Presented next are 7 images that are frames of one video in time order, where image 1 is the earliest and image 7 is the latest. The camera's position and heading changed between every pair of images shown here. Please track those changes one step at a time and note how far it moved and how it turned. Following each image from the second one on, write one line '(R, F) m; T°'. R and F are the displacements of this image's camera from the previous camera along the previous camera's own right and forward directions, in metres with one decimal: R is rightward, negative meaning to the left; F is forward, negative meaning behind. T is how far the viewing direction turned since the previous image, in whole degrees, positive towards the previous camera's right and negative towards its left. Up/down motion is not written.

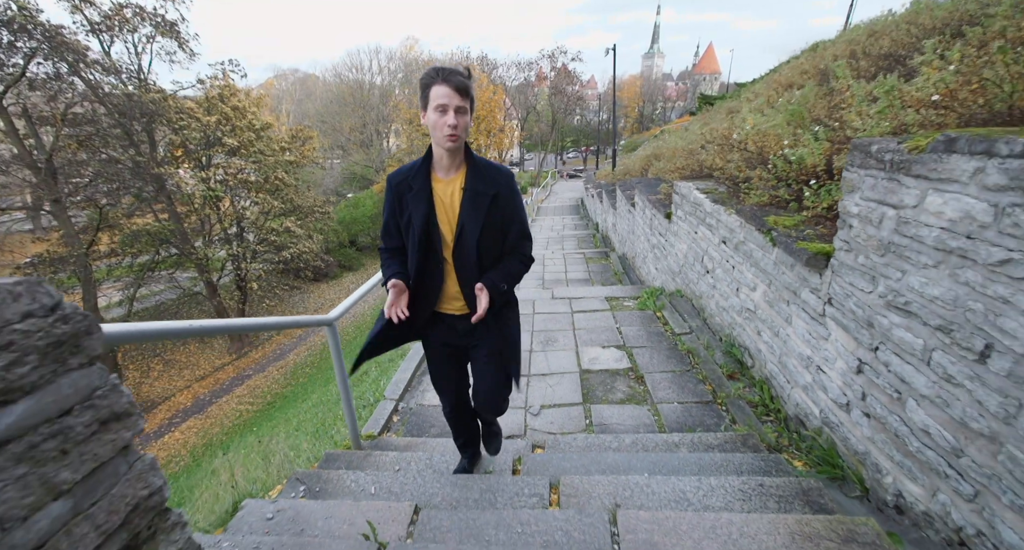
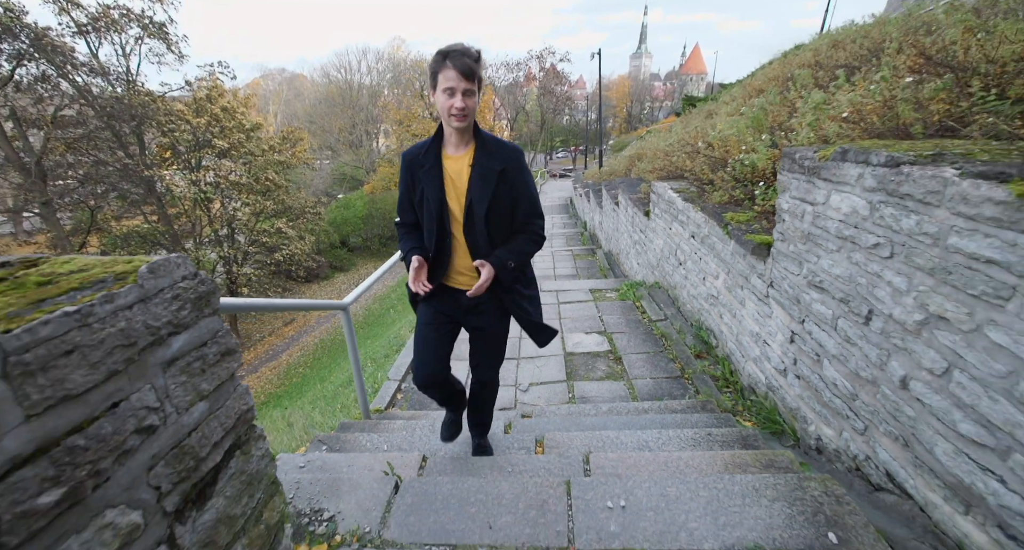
(0.0, -0.4) m; +1°
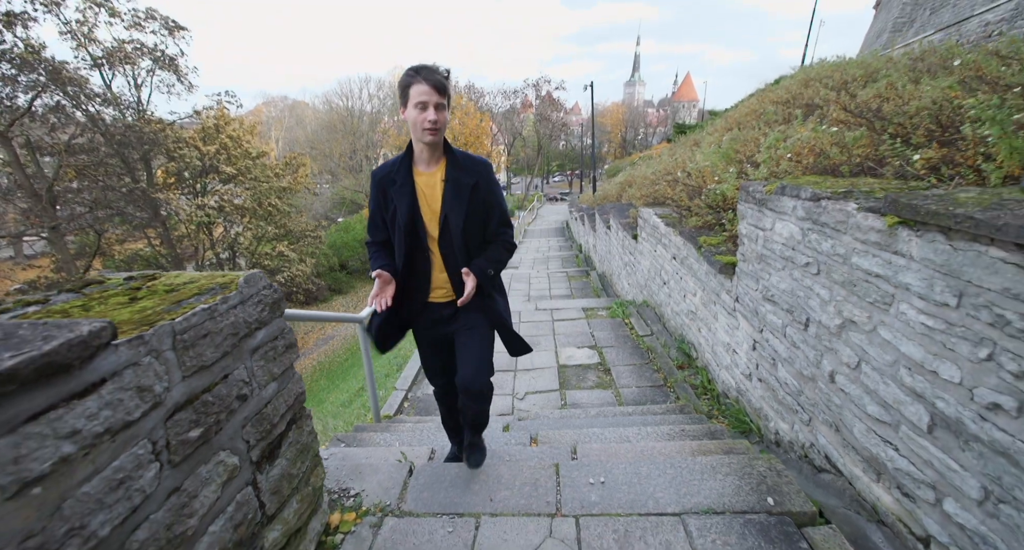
(0.0, -0.4) m; 0°
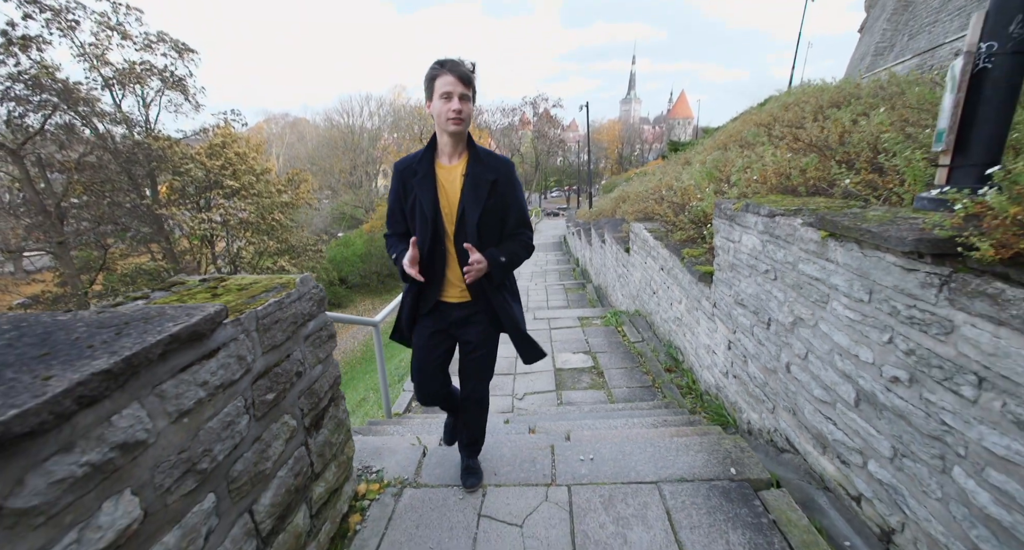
(0.0, -0.3) m; 0°
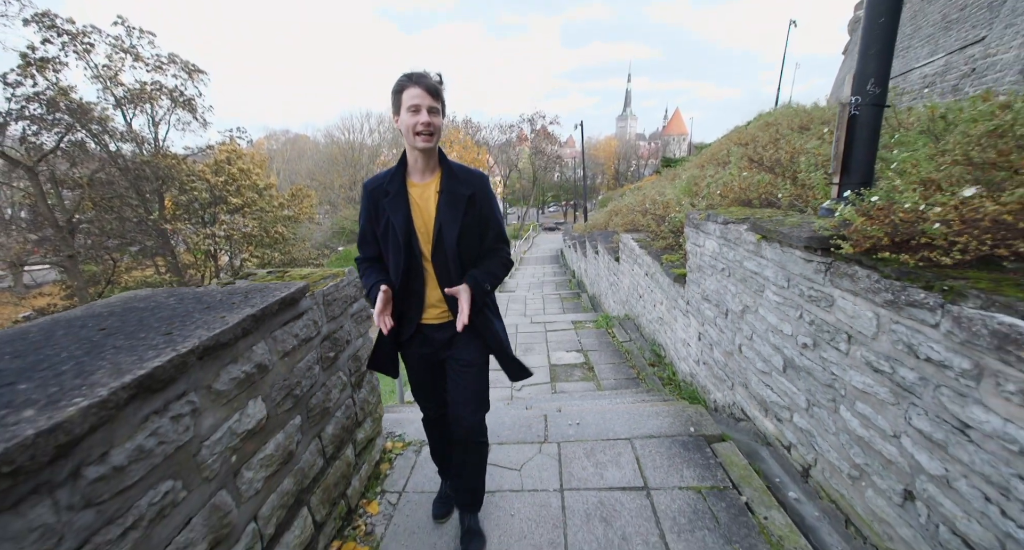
(0.0, -0.5) m; 0°
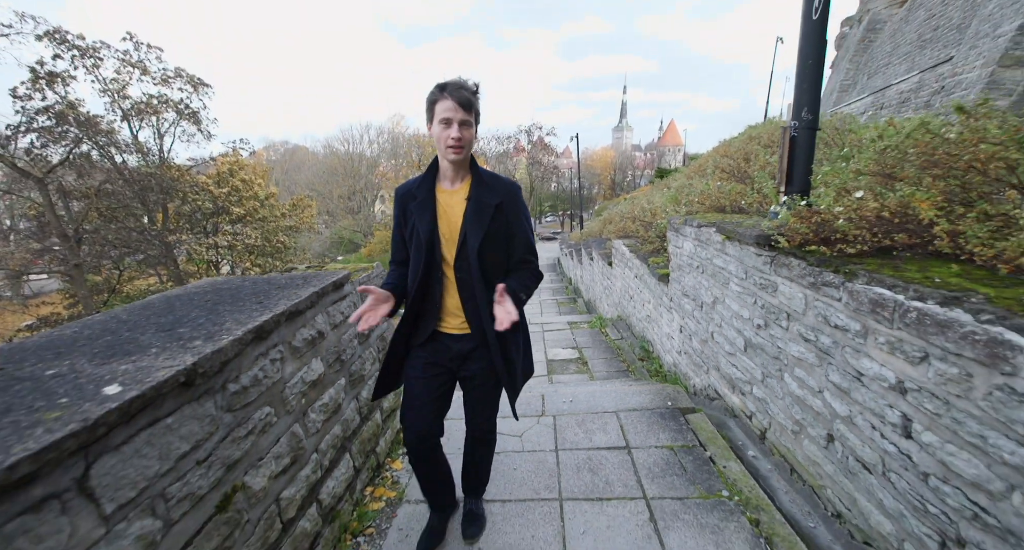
(0.0, -0.4) m; 0°
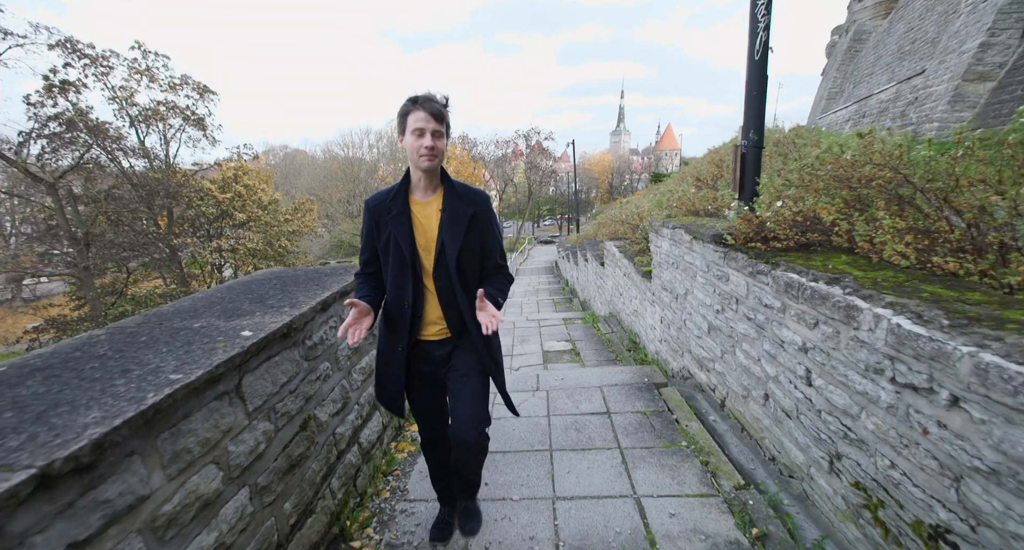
(0.0, -0.5) m; 0°
